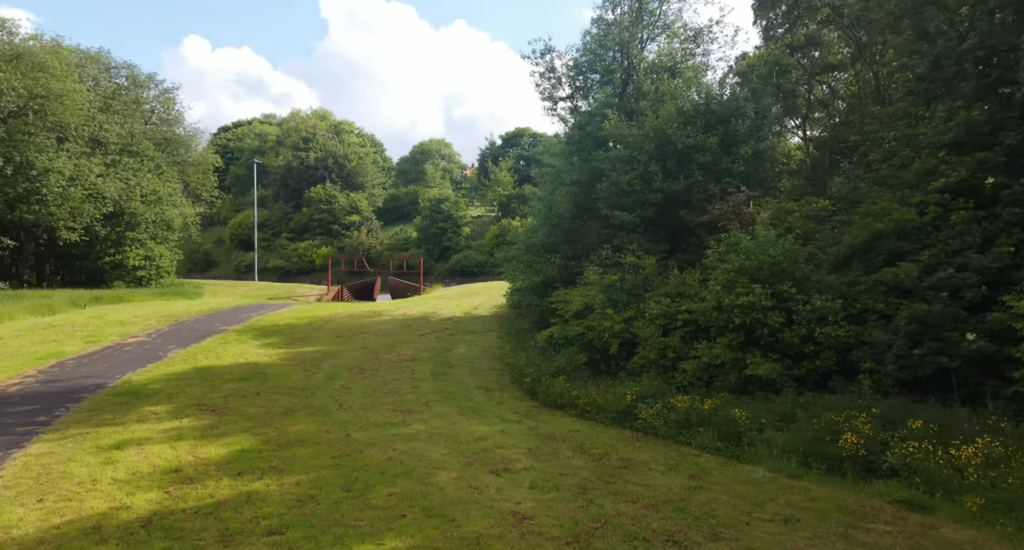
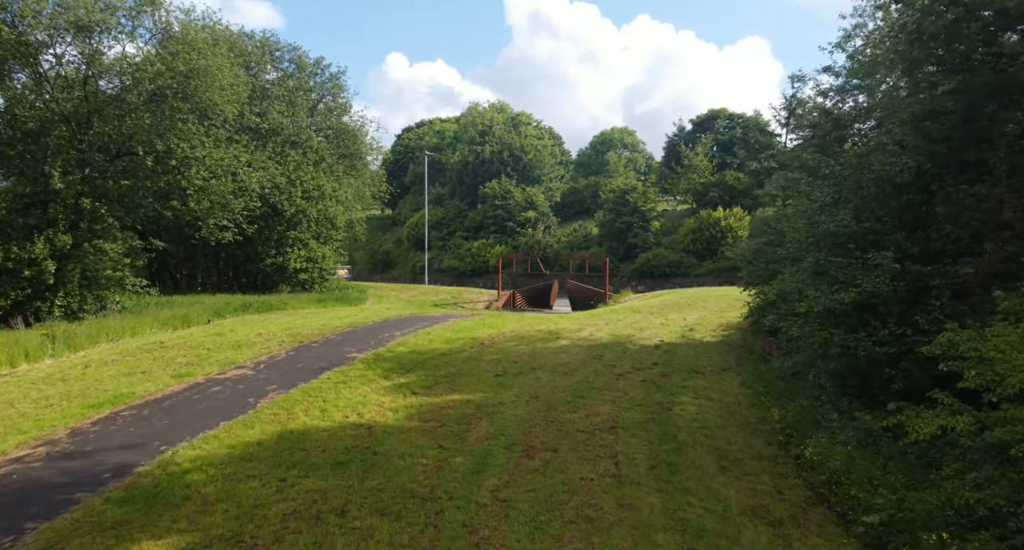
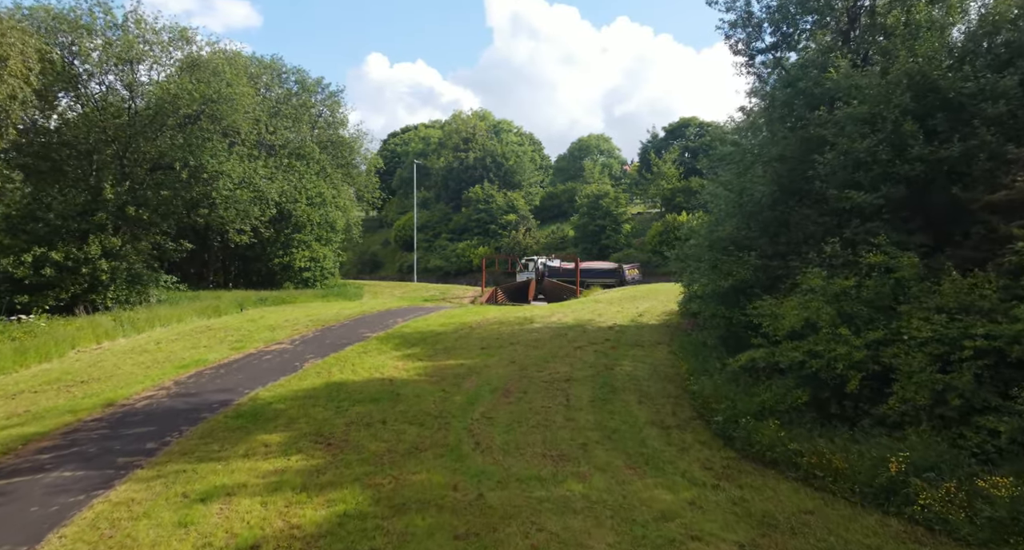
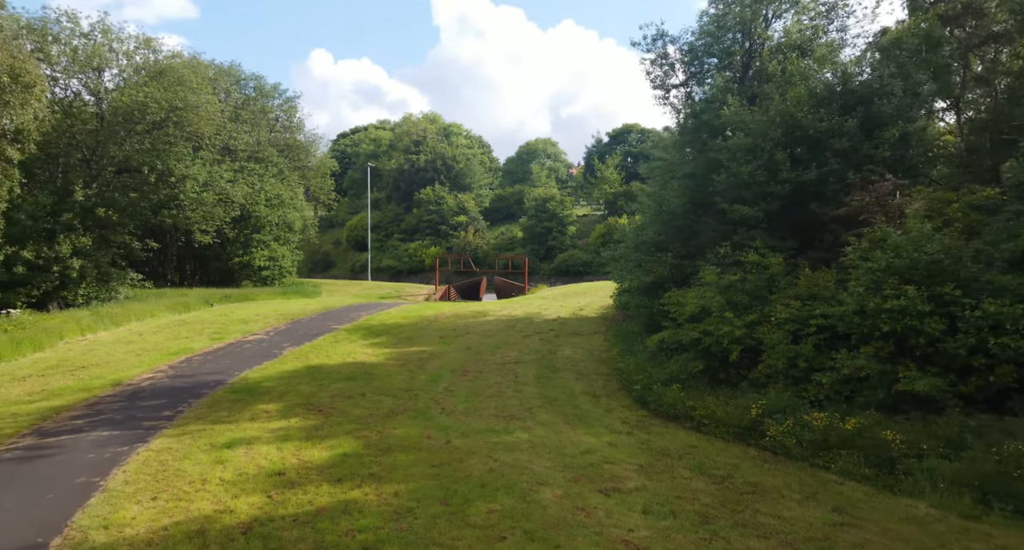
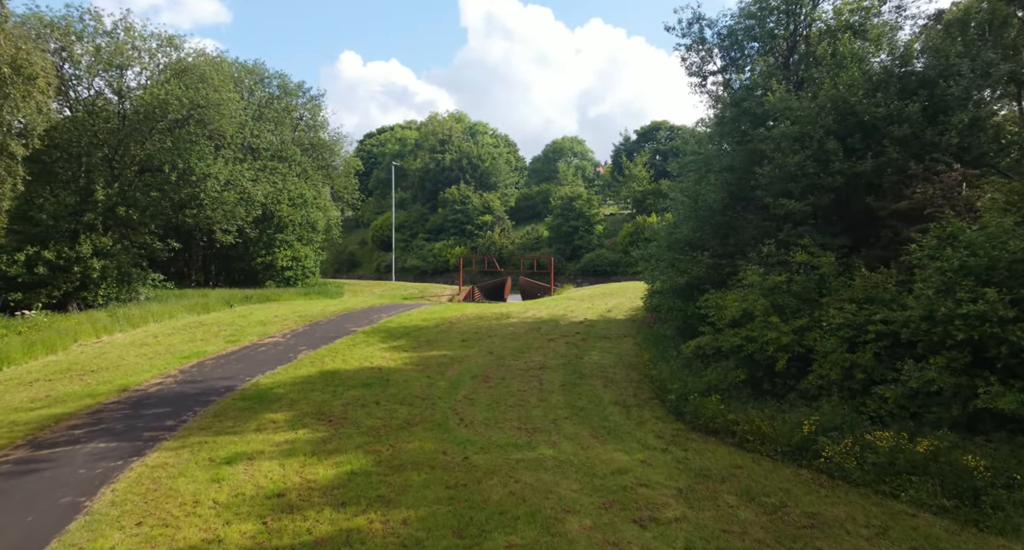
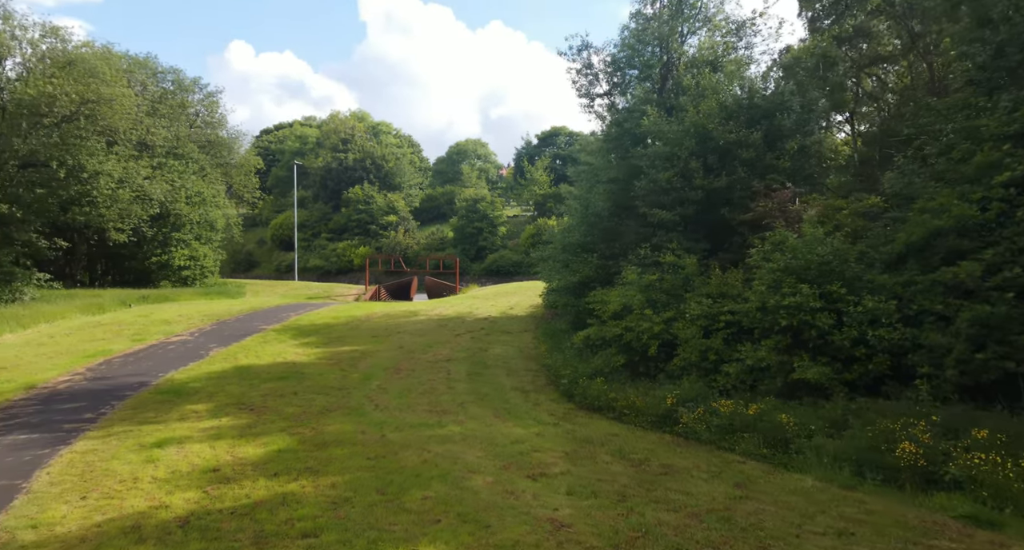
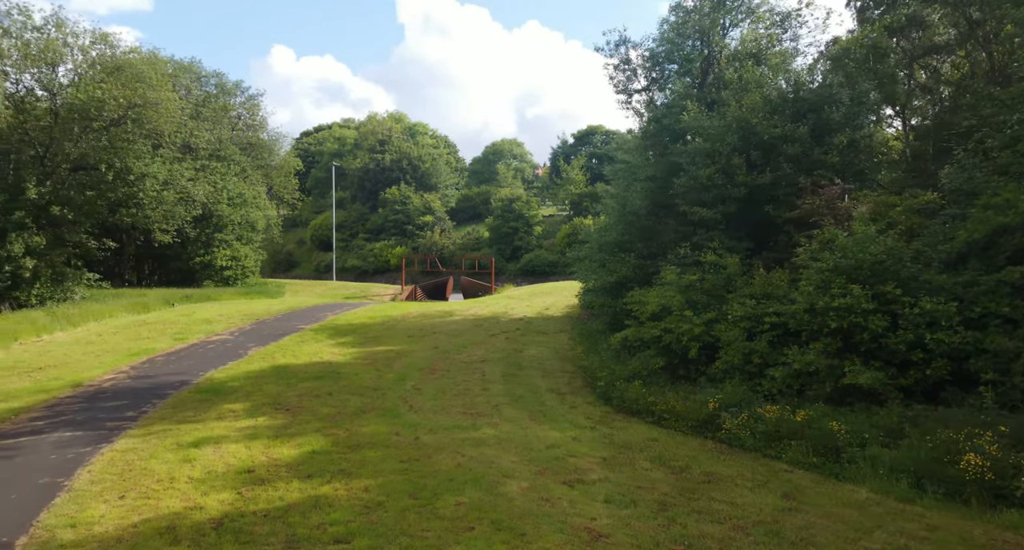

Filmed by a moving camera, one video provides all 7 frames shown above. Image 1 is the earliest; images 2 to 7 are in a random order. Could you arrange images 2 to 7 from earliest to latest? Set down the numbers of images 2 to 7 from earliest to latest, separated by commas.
6, 7, 4, 5, 3, 2
